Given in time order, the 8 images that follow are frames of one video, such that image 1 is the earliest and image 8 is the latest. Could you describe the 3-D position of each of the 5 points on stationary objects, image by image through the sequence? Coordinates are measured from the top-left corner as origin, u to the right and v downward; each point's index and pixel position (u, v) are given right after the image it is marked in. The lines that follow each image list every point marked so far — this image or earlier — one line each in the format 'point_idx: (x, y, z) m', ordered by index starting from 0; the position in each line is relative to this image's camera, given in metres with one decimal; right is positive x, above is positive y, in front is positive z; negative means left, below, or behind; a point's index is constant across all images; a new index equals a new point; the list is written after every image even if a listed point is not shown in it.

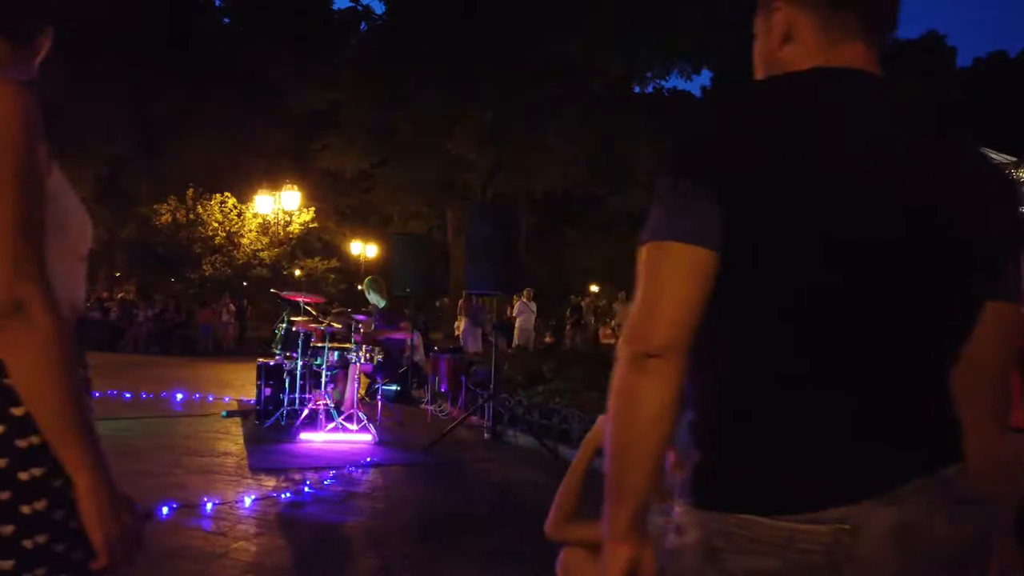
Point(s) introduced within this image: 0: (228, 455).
0: (-3.1, -1.9, +8.6) m
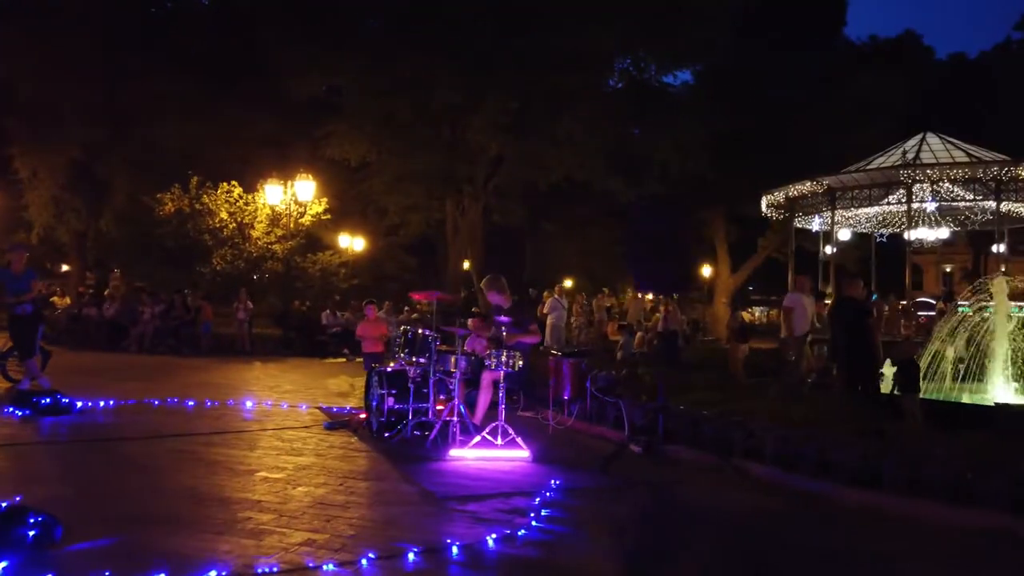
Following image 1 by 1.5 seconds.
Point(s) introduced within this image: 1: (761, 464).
0: (-1.2, -1.9, +7.5) m
1: (+2.6, -1.9, +8.2) m
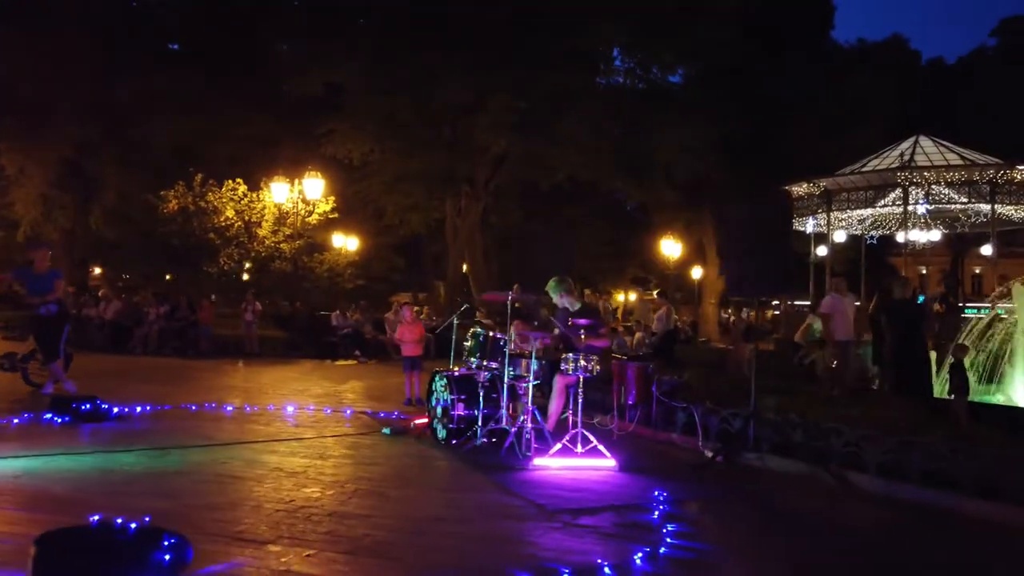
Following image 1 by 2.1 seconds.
0: (-0.2, -1.9, +7.2) m
1: (+3.6, -1.9, +8.0) m
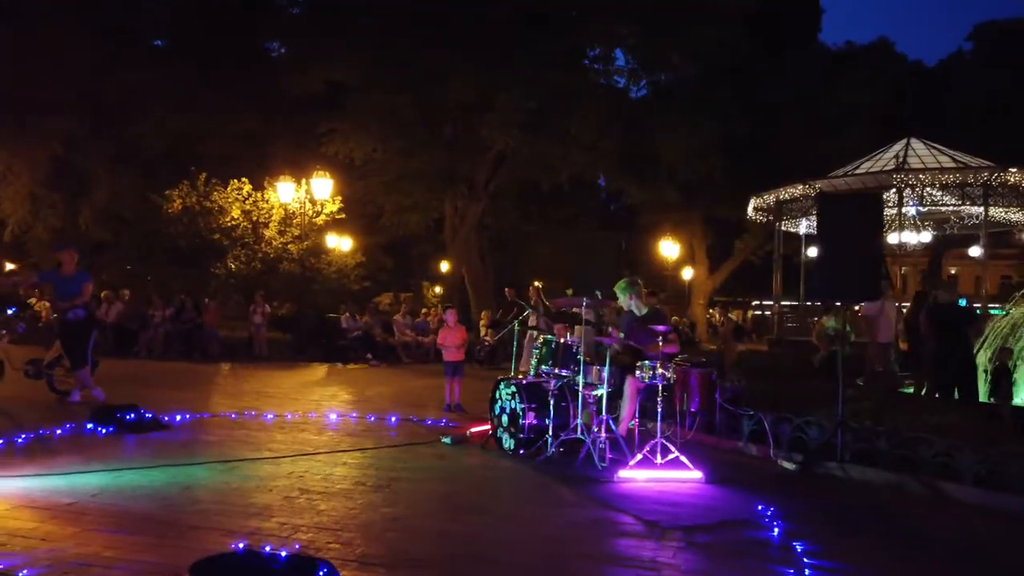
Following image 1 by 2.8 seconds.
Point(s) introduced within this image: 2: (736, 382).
0: (+0.6, -2.0, +6.9) m
1: (+4.4, -2.0, +7.8) m
2: (+3.2, -1.3, +11.0) m
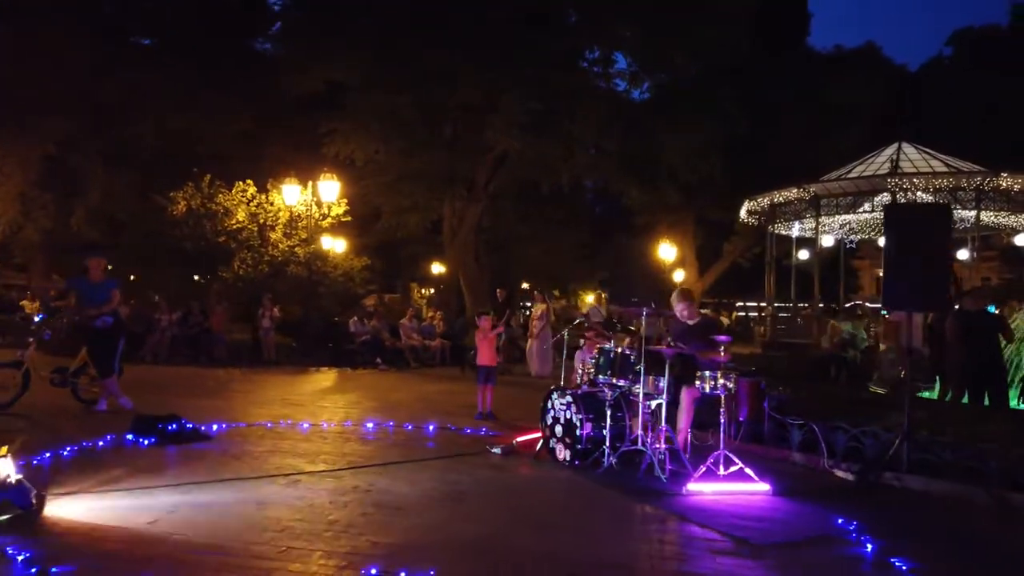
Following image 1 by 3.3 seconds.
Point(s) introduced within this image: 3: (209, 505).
0: (+1.3, -2.1, +6.8) m
1: (+5.1, -2.1, +7.8) m
2: (+3.8, -1.4, +11.0) m
3: (-2.6, -1.8, +6.6) m
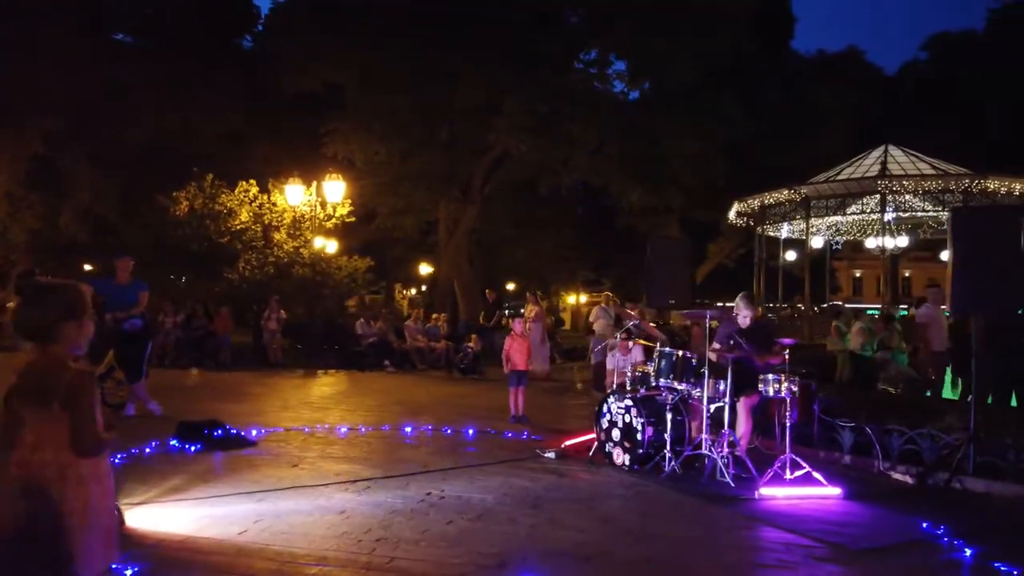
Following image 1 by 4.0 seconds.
0: (+2.1, -2.1, +6.8) m
1: (+5.8, -2.1, +7.9) m
2: (+4.4, -1.5, +11.0) m
3: (-1.8, -1.9, +6.4) m
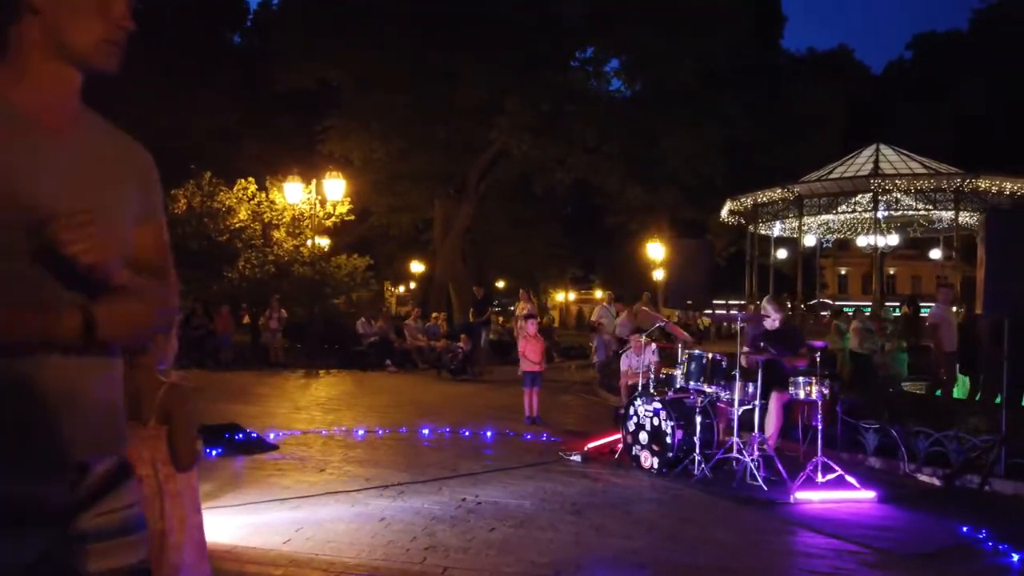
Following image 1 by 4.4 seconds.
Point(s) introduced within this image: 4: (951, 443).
0: (+2.4, -2.1, +6.7) m
1: (+6.1, -2.1, +7.9) m
2: (+4.7, -1.5, +11.0) m
3: (-1.5, -1.9, +6.3) m
4: (+5.1, -1.8, +9.0) m
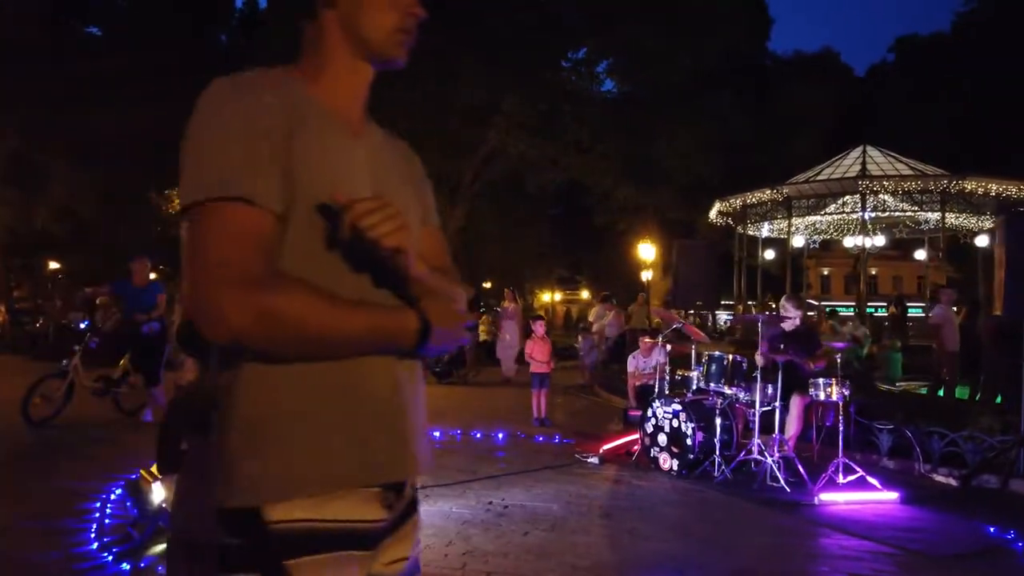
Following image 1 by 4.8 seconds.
0: (+2.7, -2.1, +6.7) m
1: (+6.3, -2.1, +8.0) m
2: (+4.8, -1.5, +11.1) m
3: (-1.2, -1.9, +6.2) m
4: (+5.3, -1.8, +9.1) m
